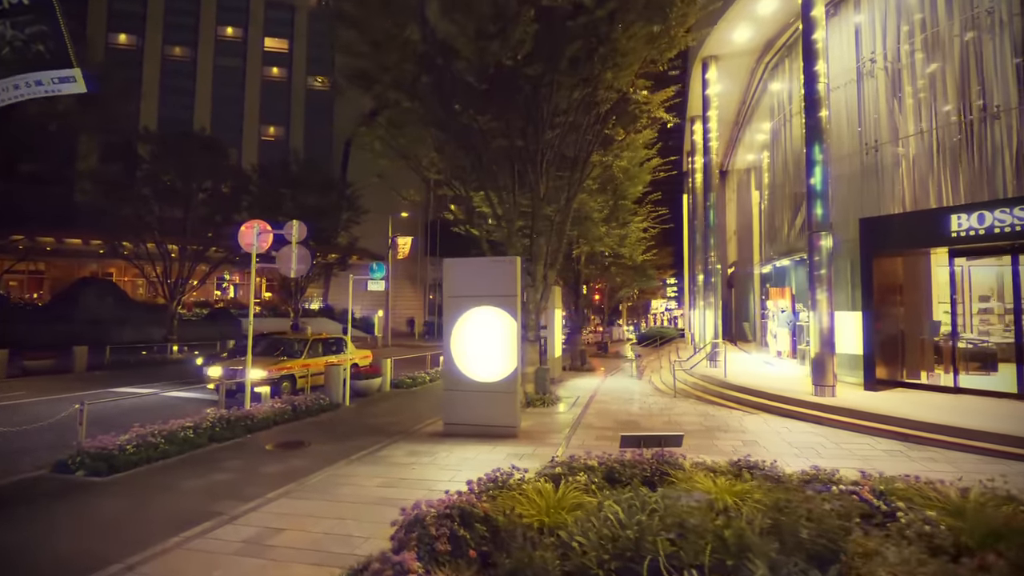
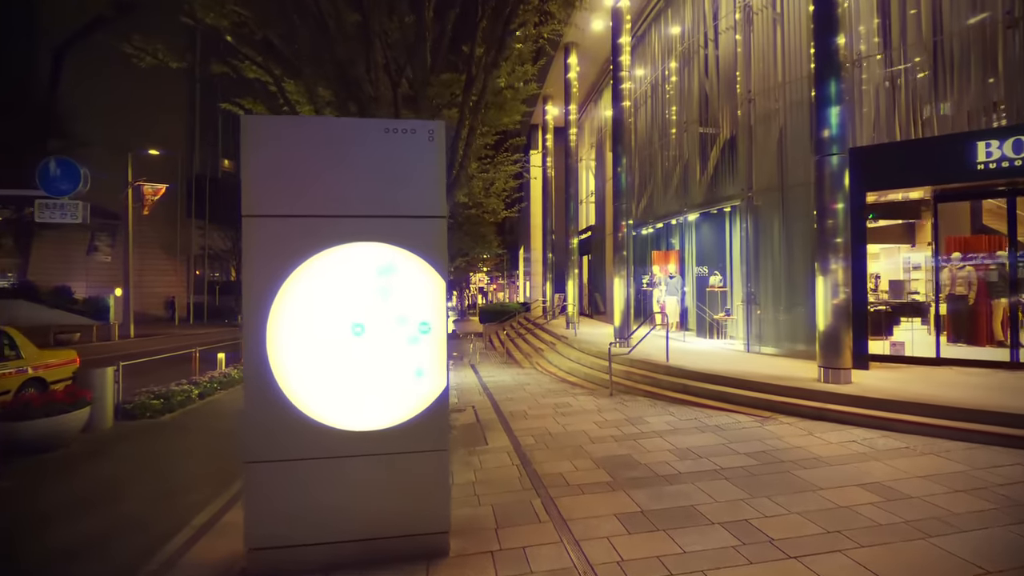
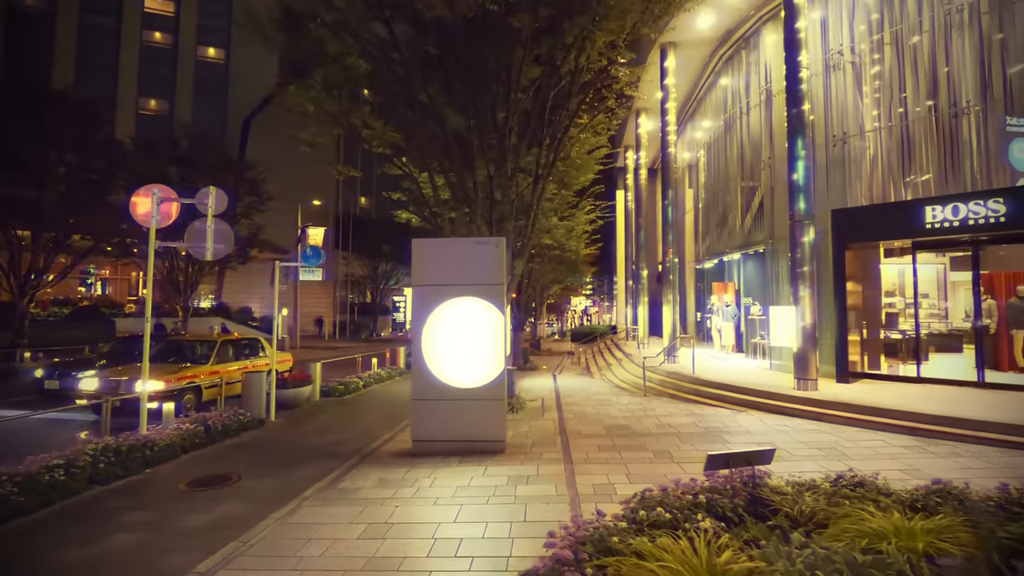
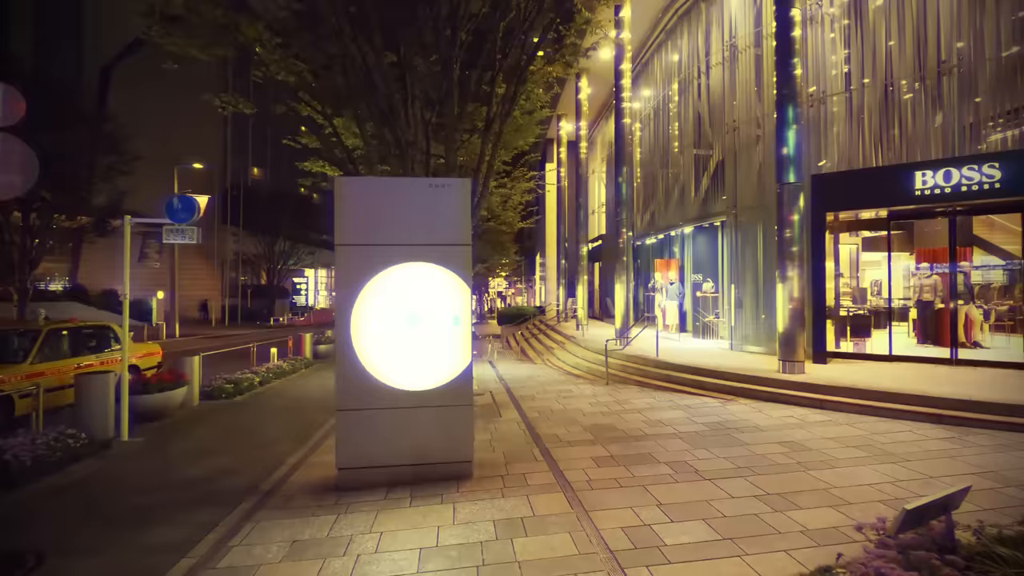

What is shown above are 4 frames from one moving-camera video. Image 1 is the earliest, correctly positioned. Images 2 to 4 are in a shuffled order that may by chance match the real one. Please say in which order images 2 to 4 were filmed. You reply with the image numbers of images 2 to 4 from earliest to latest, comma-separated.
3, 4, 2
